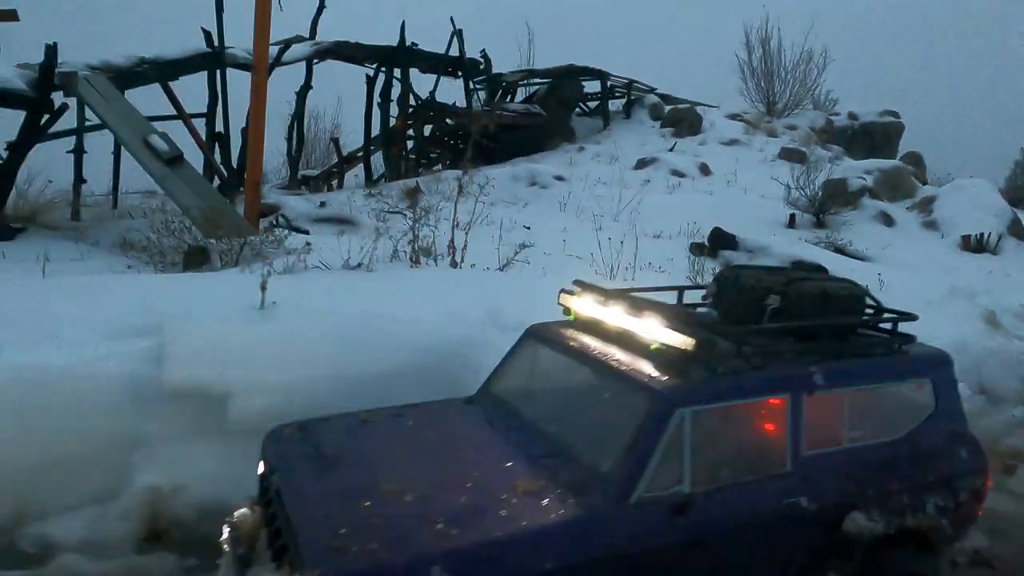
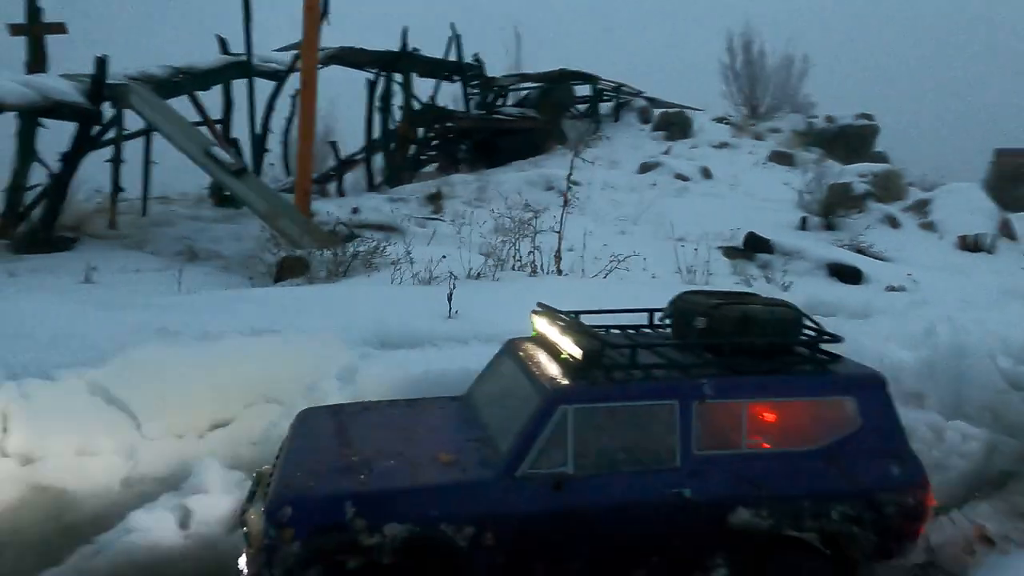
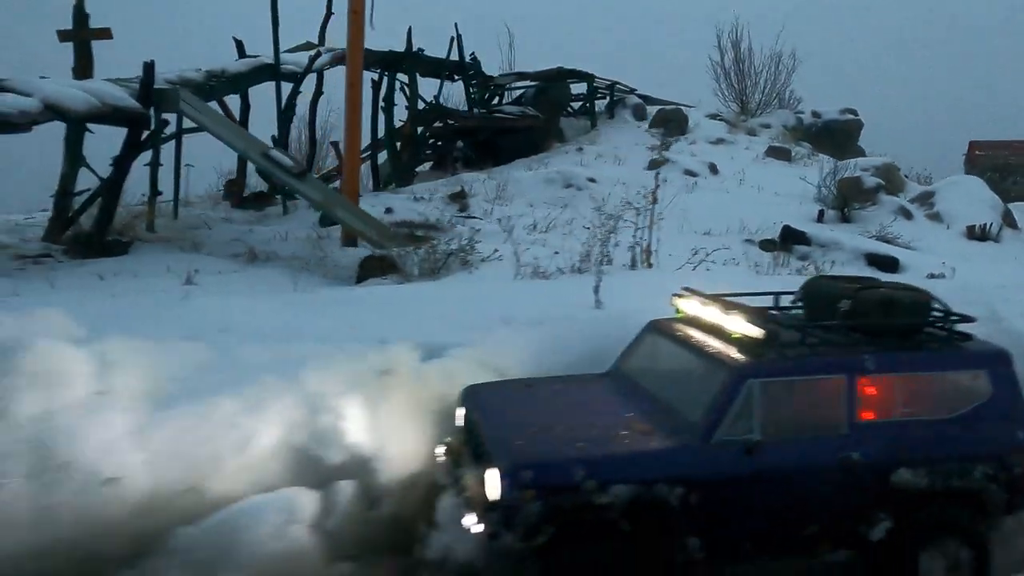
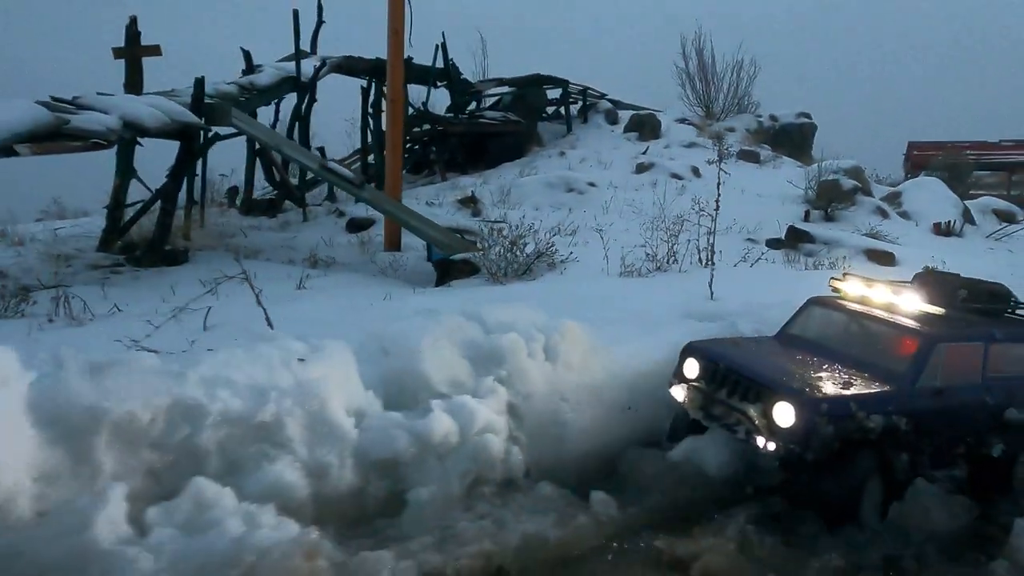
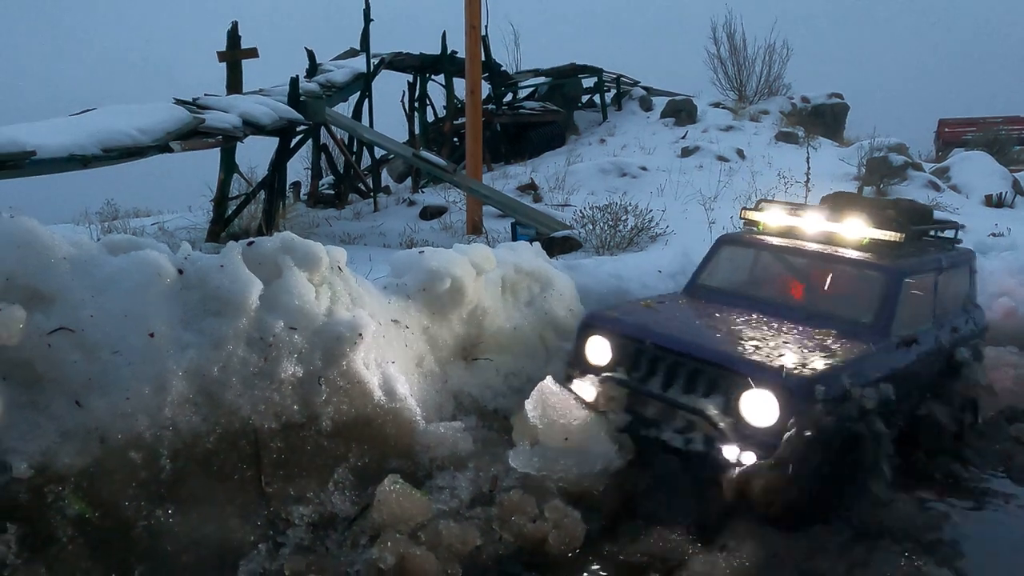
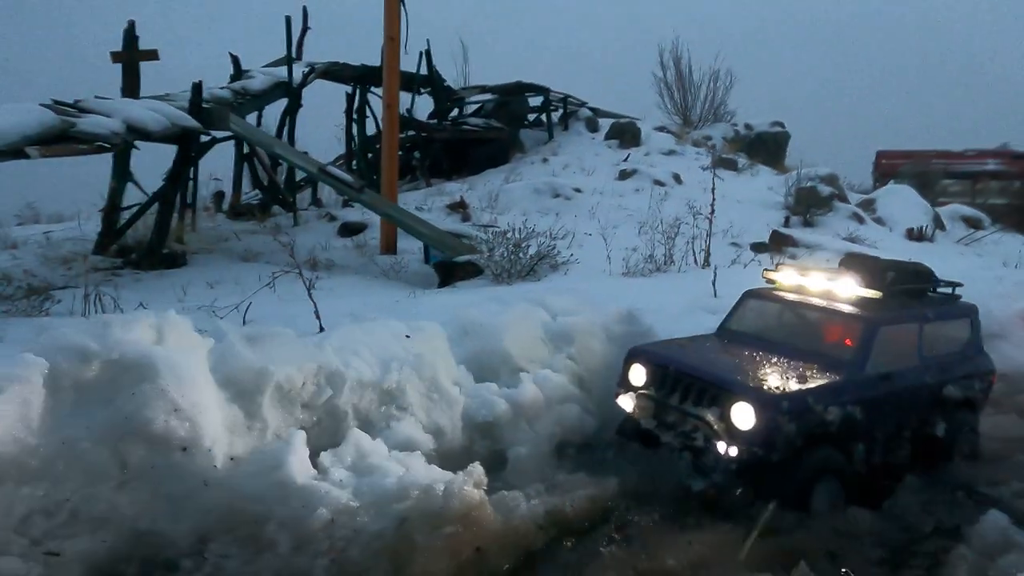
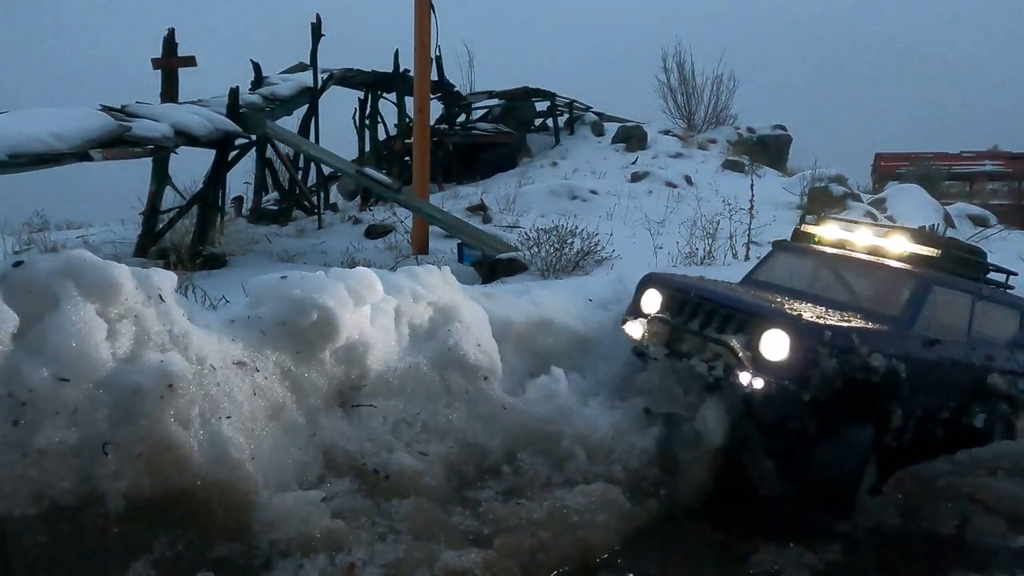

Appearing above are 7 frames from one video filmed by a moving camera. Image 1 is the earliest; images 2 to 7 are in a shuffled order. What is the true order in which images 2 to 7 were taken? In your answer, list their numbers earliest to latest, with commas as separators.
2, 3, 4, 6, 7, 5
